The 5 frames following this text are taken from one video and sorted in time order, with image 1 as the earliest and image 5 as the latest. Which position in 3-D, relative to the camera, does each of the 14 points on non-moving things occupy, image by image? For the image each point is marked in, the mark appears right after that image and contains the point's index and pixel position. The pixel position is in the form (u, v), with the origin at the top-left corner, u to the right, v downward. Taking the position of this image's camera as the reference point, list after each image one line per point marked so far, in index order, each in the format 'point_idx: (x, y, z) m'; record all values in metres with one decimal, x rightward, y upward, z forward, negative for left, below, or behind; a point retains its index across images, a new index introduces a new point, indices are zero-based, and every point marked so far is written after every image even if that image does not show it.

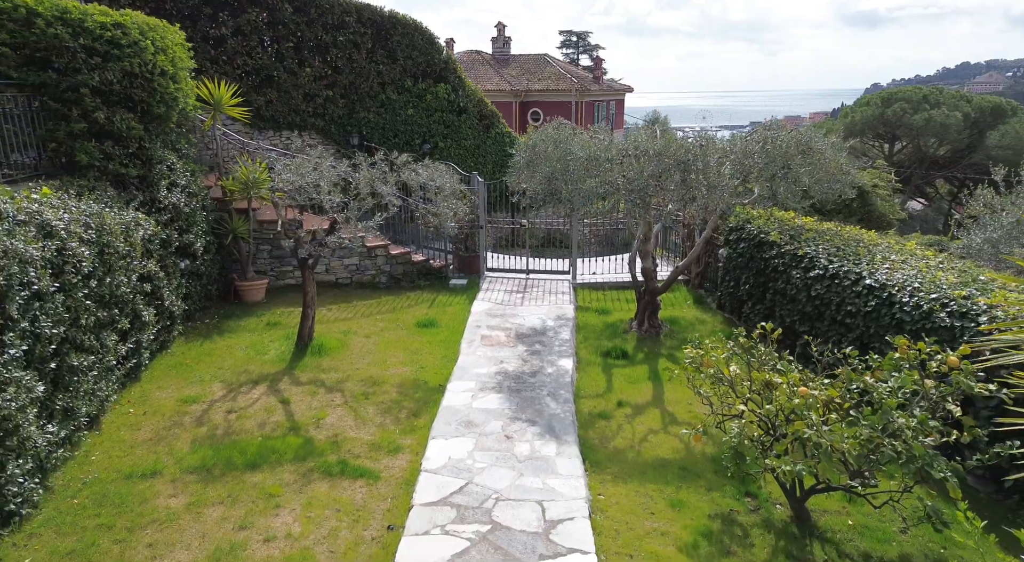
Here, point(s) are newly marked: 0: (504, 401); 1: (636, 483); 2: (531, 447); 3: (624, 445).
0: (-0.1, -1.2, +6.4) m
1: (+1.0, -1.6, +5.1) m
2: (+0.2, -1.4, +5.5) m
3: (+1.0, -1.5, +5.7) m
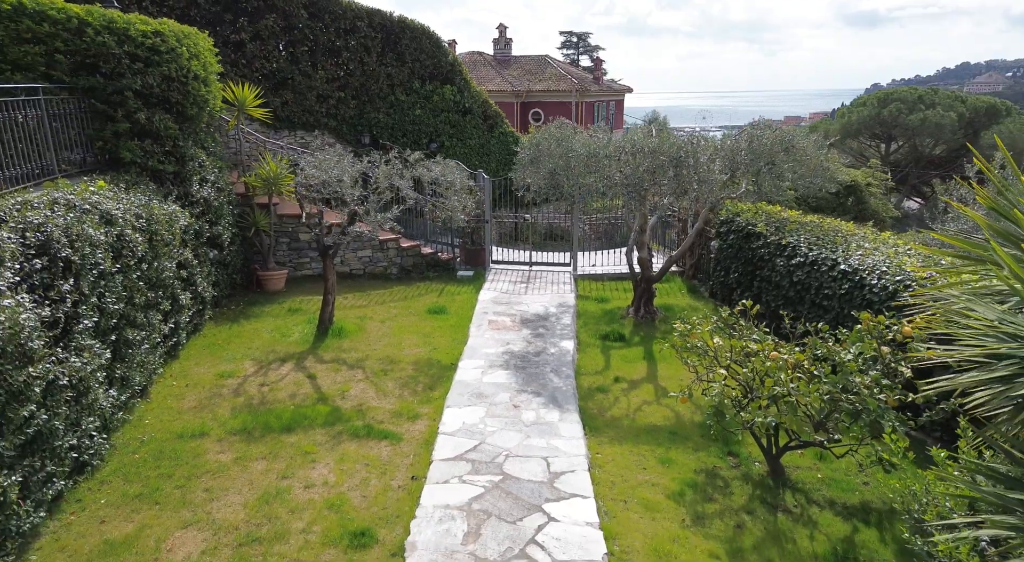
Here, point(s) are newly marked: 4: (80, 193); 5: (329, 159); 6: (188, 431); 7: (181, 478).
0: (0.0, -1.0, +7.0) m
1: (+1.1, -1.5, +5.7) m
2: (+0.2, -1.3, +6.1) m
3: (+1.1, -1.3, +6.3) m
4: (-3.7, +0.8, +5.6) m
5: (-2.4, +1.6, +8.6) m
6: (-2.8, -1.3, +5.6) m
7: (-2.5, -1.5, +4.9) m
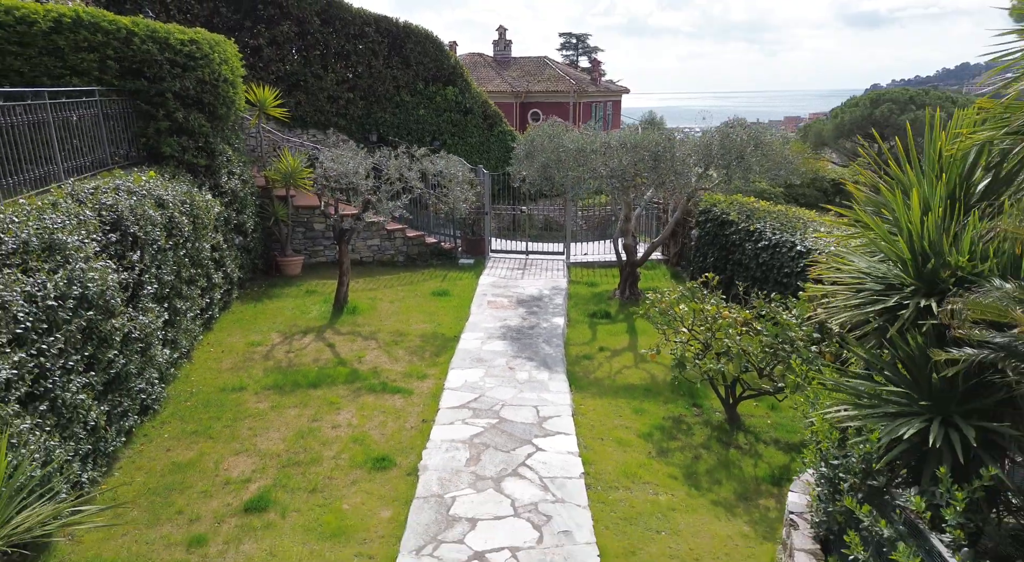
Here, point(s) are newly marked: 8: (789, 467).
0: (-0.1, -0.8, +7.9) m
1: (+1.0, -1.2, +6.6) m
2: (+0.2, -1.0, +7.0) m
3: (+1.0, -1.1, +7.2) m
4: (-3.8, +1.0, +6.5) m
5: (-2.5, +1.9, +9.5) m
6: (-2.9, -1.1, +6.5) m
7: (-2.6, -1.3, +5.9) m
8: (+2.3, -1.5, +5.3) m
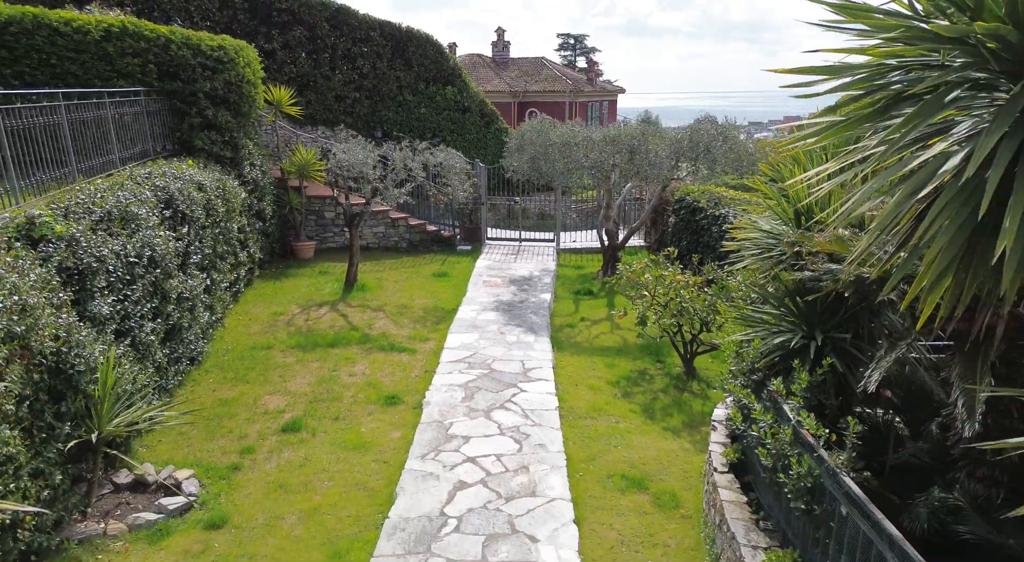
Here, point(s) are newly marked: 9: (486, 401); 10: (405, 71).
0: (-0.2, -0.5, +9.0) m
1: (+0.9, -0.9, +7.7) m
2: (+0.1, -0.7, +8.1) m
3: (+0.9, -0.8, +8.3) m
4: (-3.9, +1.3, +7.6) m
5: (-2.6, +2.2, +10.6) m
6: (-3.0, -0.8, +7.6) m
7: (-2.7, -1.0, +6.9) m
8: (+2.2, -1.2, +6.4) m
9: (-0.3, -1.2, +6.2) m
10: (-2.7, +5.3, +16.1) m
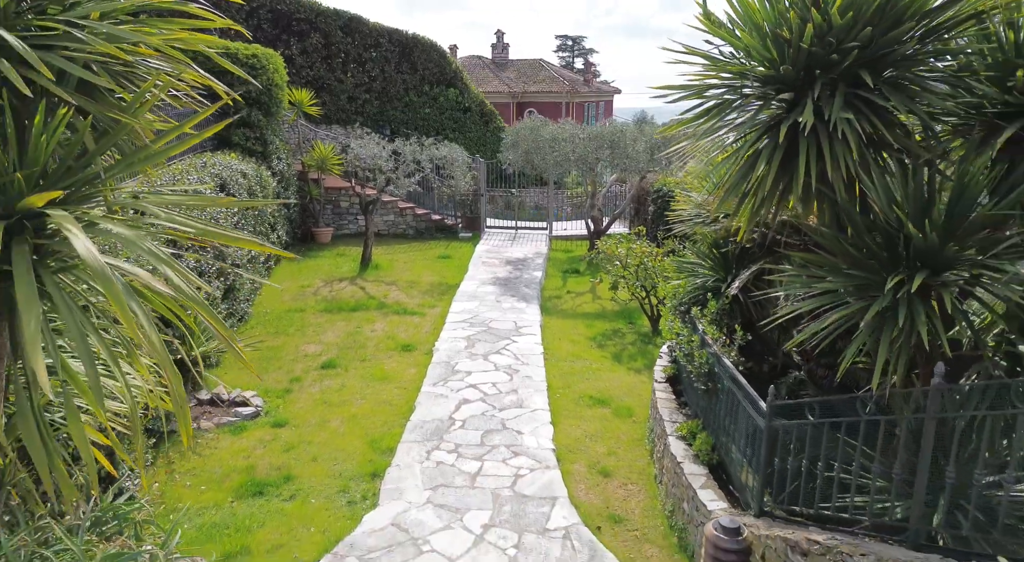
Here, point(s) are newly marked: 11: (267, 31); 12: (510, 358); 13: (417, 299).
0: (-0.2, -0.1, +10.3) m
1: (+0.8, -0.5, +9.1) m
2: (0.0, -0.3, +9.5) m
3: (+0.8, -0.4, +9.7) m
4: (-4.0, +1.7, +8.9) m
5: (-2.7, +2.5, +12.0) m
6: (-3.1, -0.4, +9.0) m
7: (-2.8, -0.6, +8.3) m
8: (+2.1, -0.9, +7.8) m
9: (-0.3, -0.8, +7.6) m
10: (-2.8, +5.6, +17.5) m
11: (-5.7, +5.8, +14.8) m
12: (0.0, -0.9, +7.3) m
13: (-1.5, -0.3, +9.9) m
